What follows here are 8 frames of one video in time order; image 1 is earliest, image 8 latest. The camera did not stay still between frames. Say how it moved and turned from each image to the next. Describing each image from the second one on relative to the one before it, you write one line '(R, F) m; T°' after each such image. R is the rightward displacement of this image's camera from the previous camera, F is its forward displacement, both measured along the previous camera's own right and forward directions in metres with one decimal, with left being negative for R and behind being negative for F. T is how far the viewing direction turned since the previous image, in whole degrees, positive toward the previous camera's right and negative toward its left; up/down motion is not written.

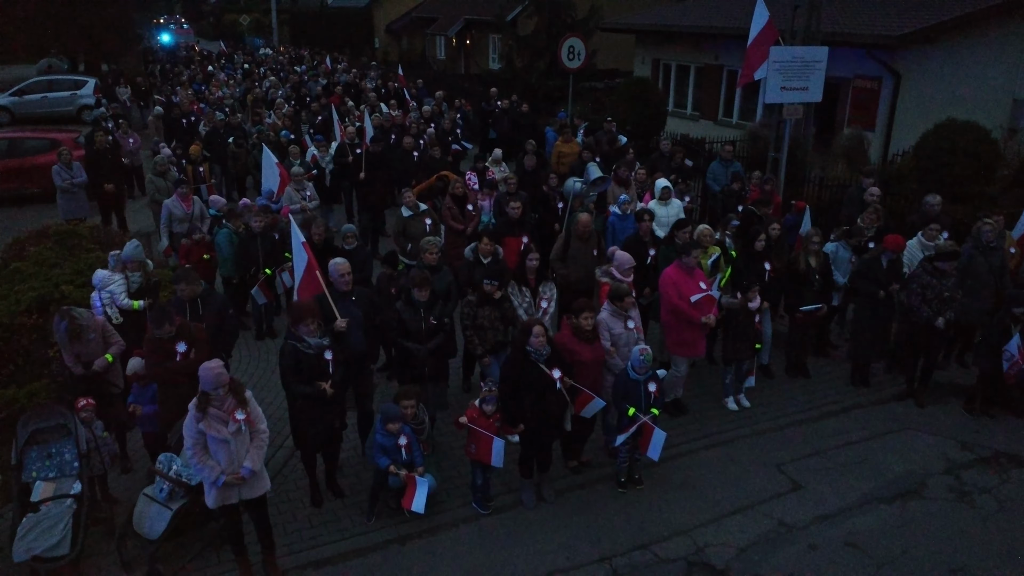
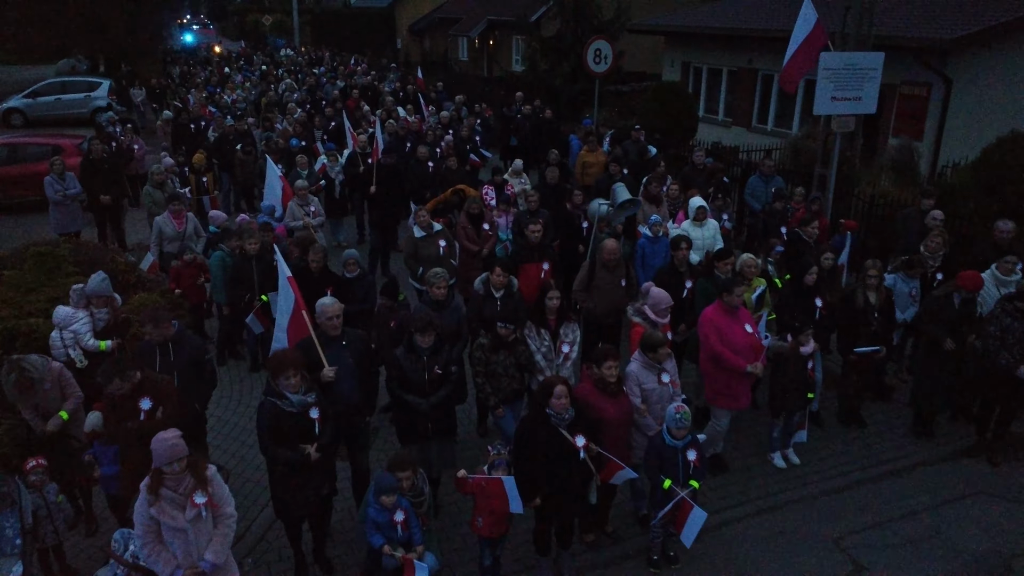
(0.0, +0.9) m; -2°
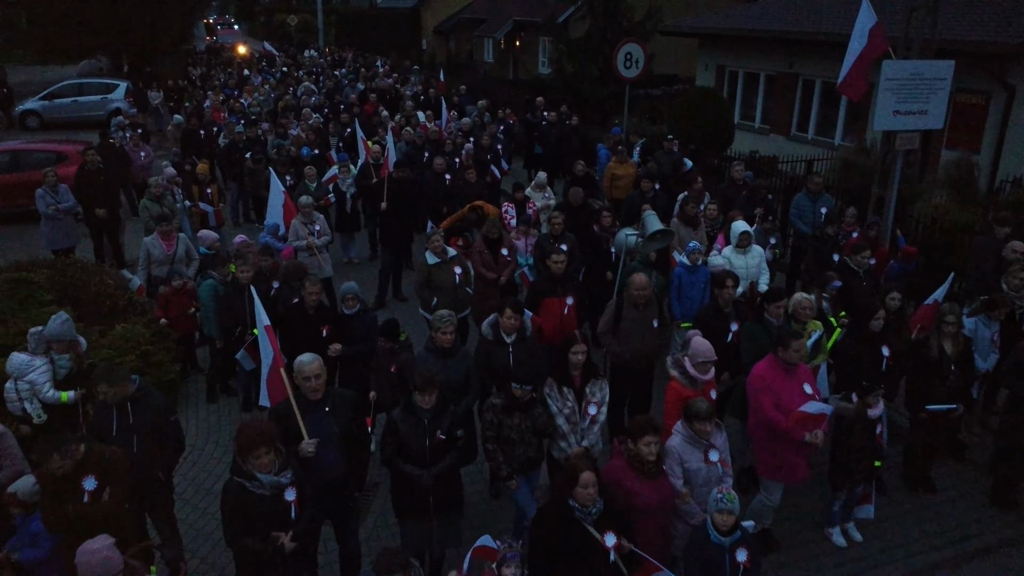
(0.0, +1.0) m; -2°
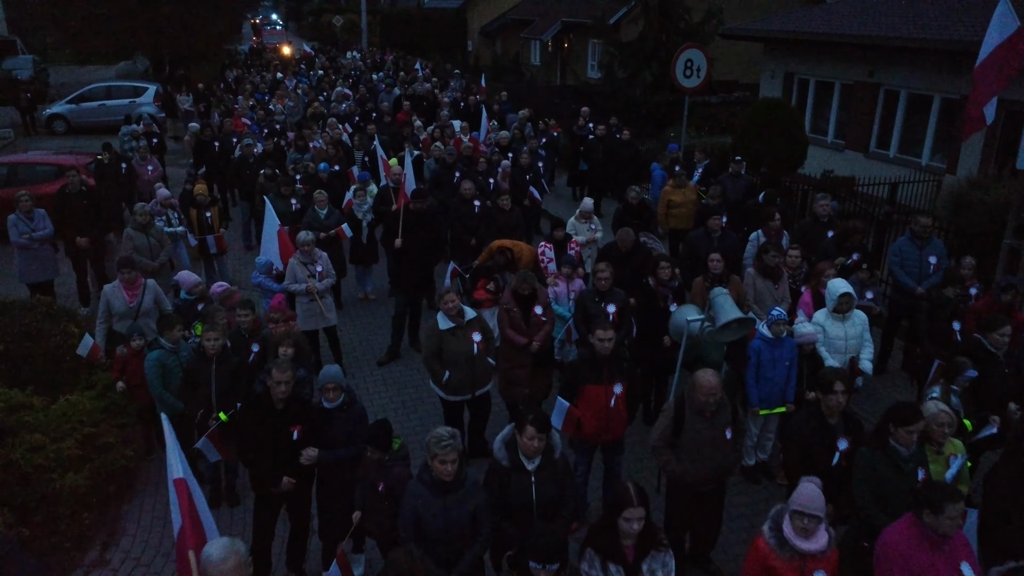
(+0.1, +1.7) m; -3°
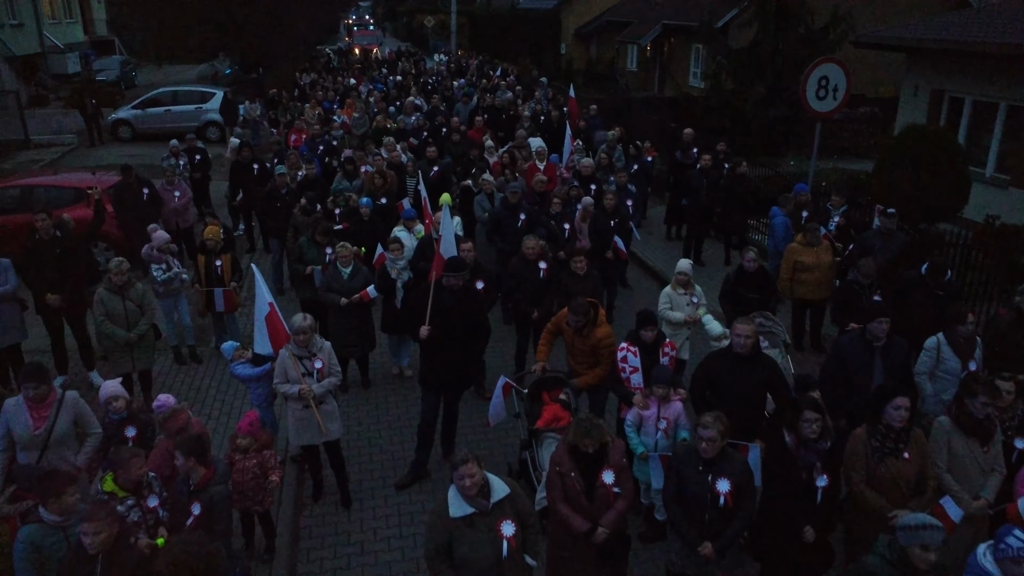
(+0.1, +2.5) m; -6°
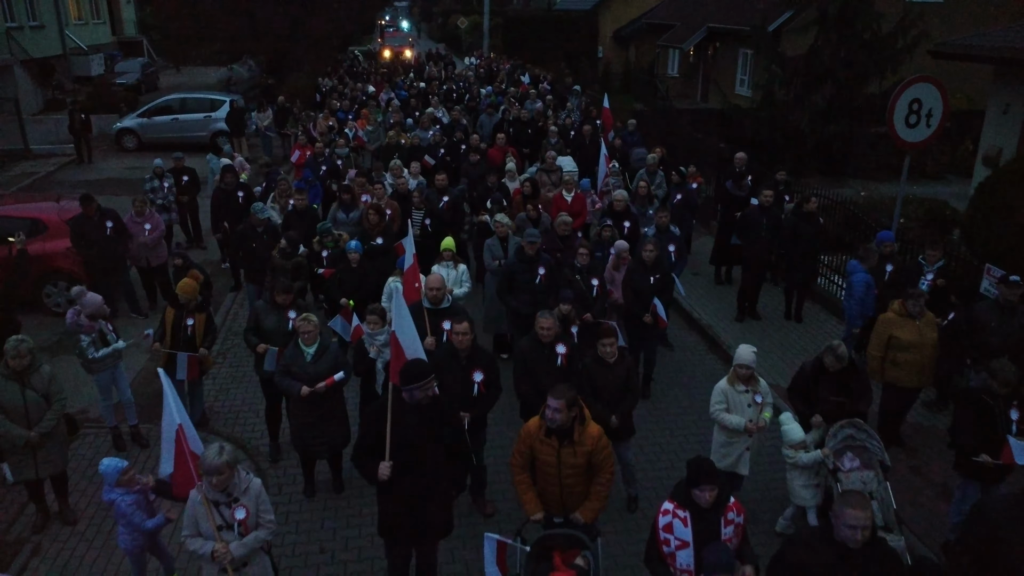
(+0.2, +1.9) m; -2°
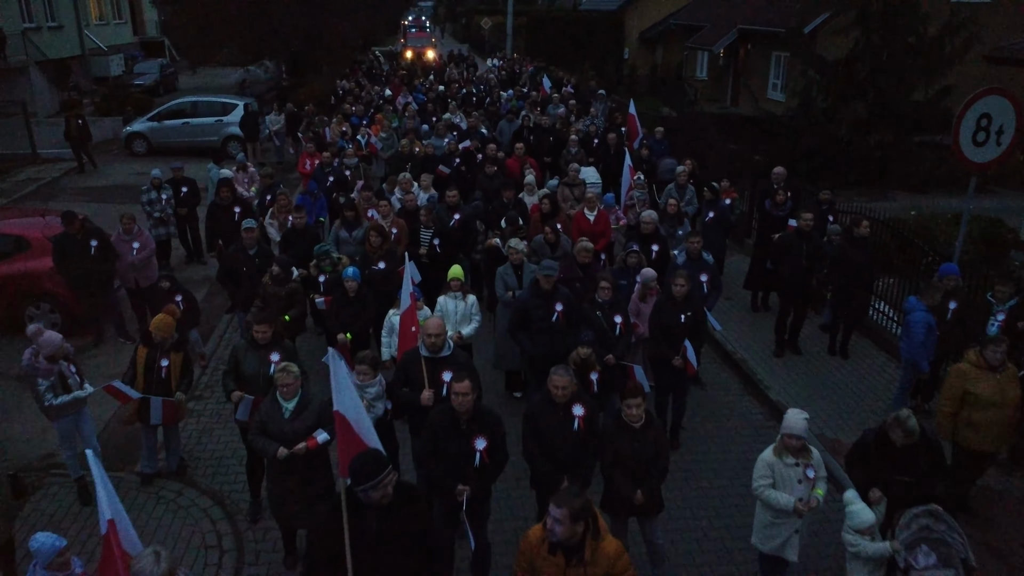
(+0.1, +0.9) m; -2°
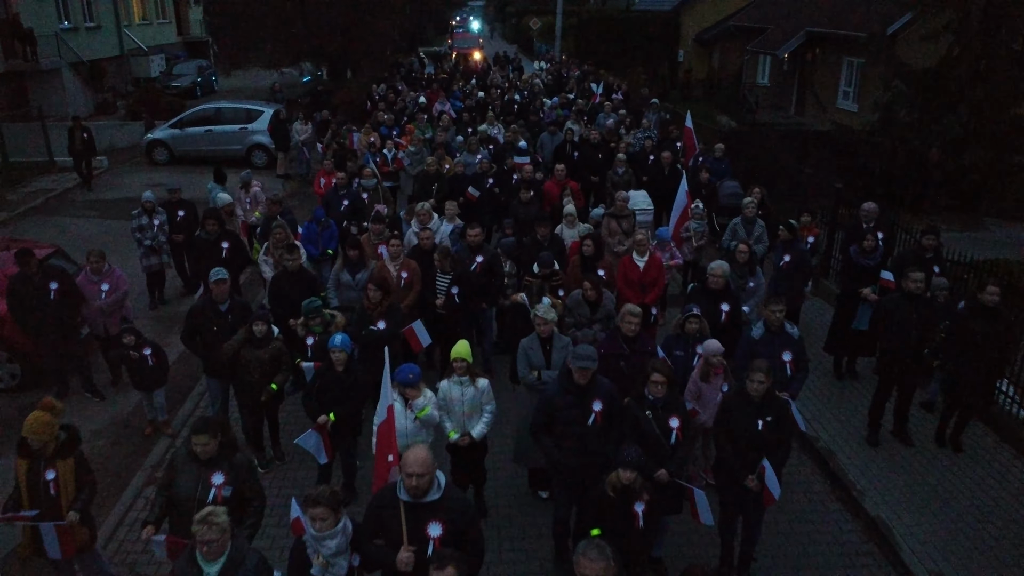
(+0.2, +1.7) m; -3°
